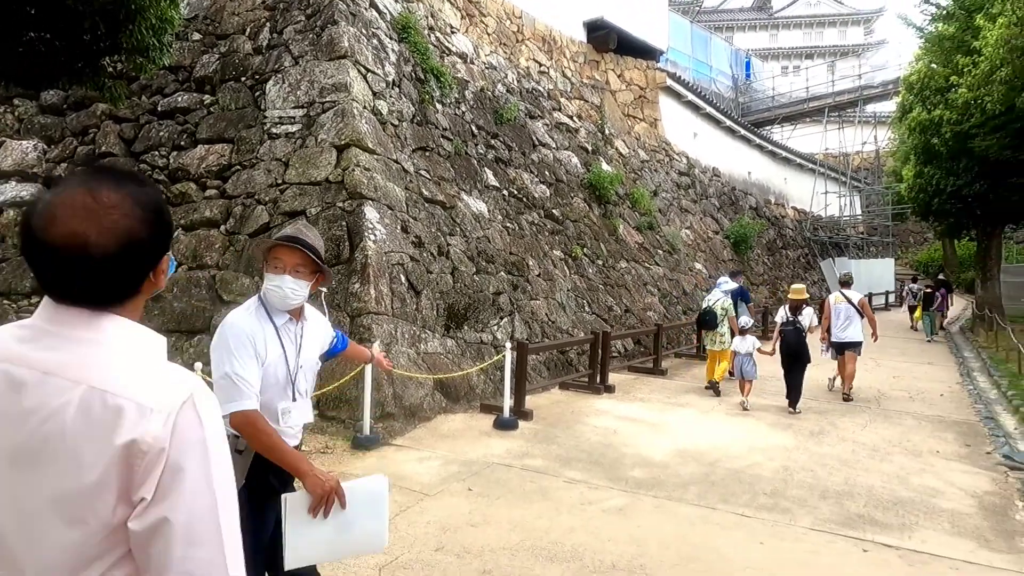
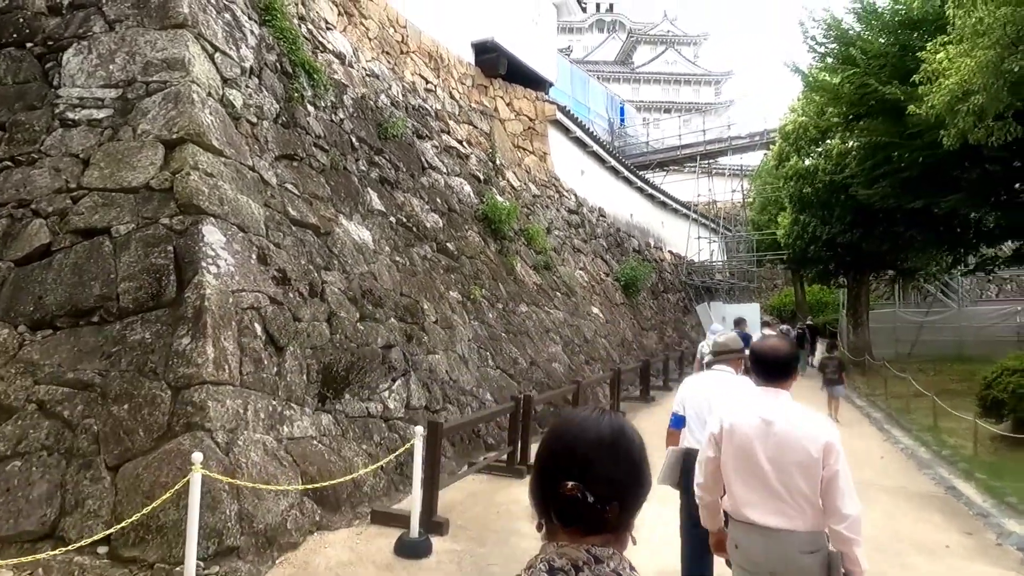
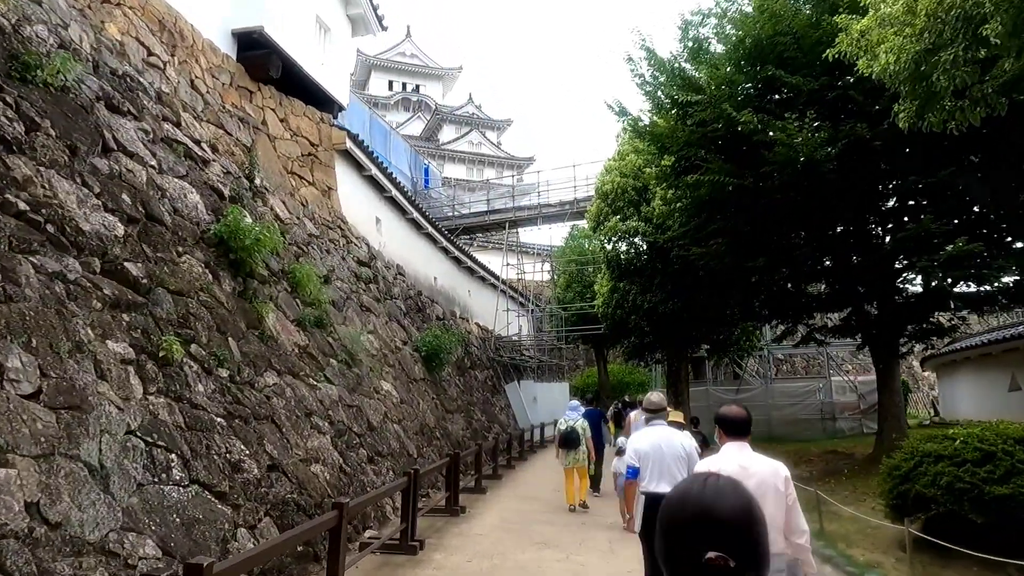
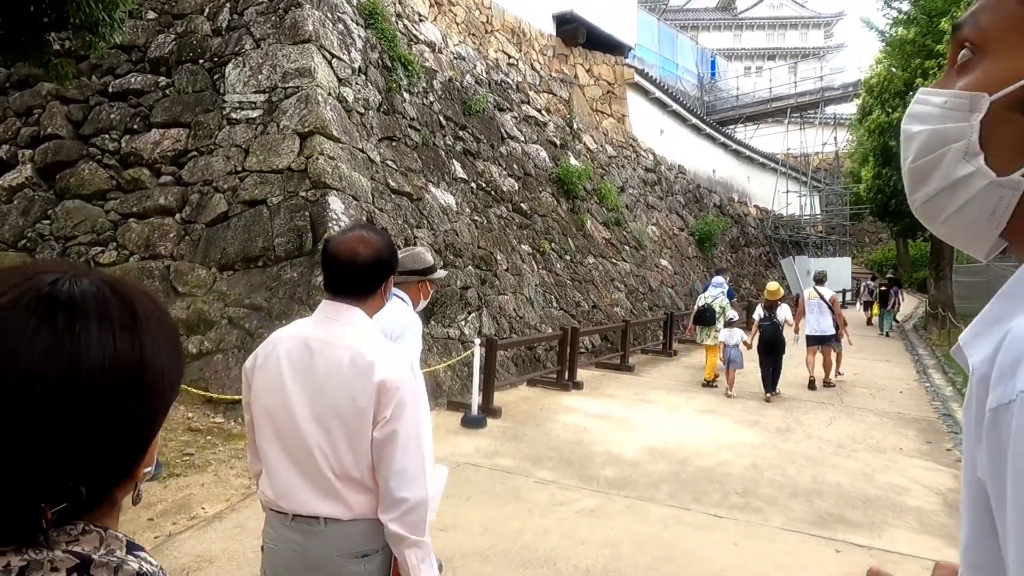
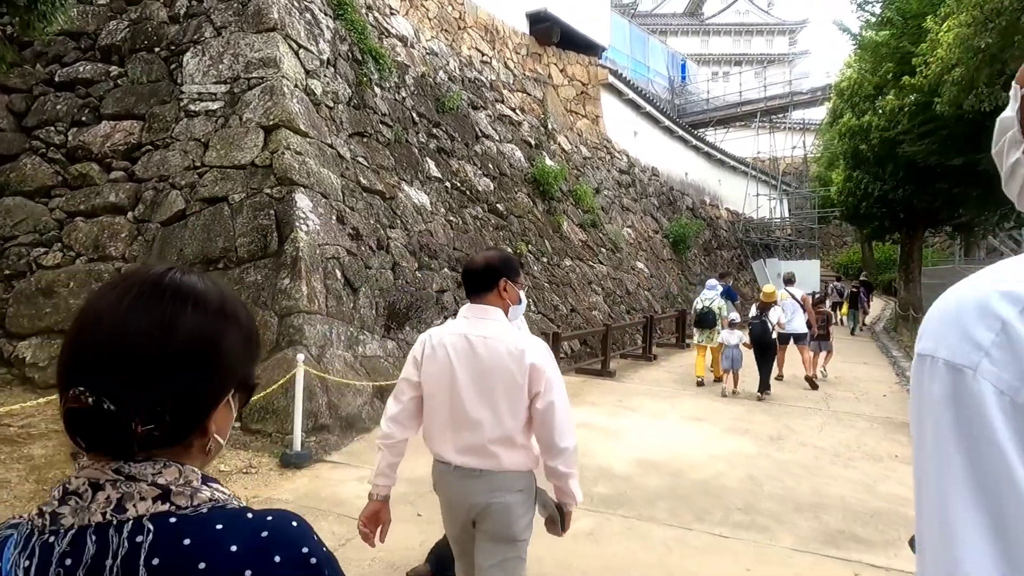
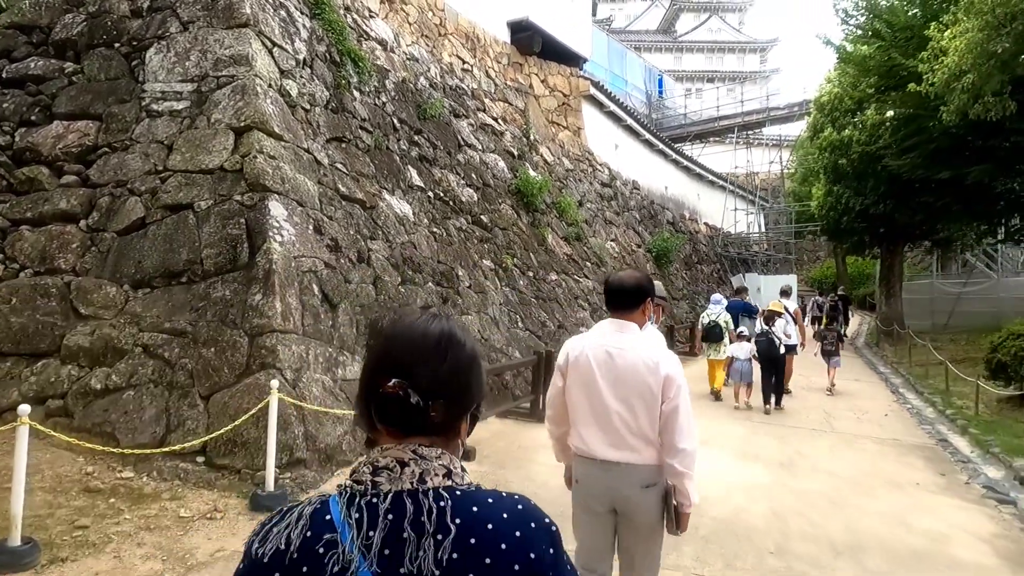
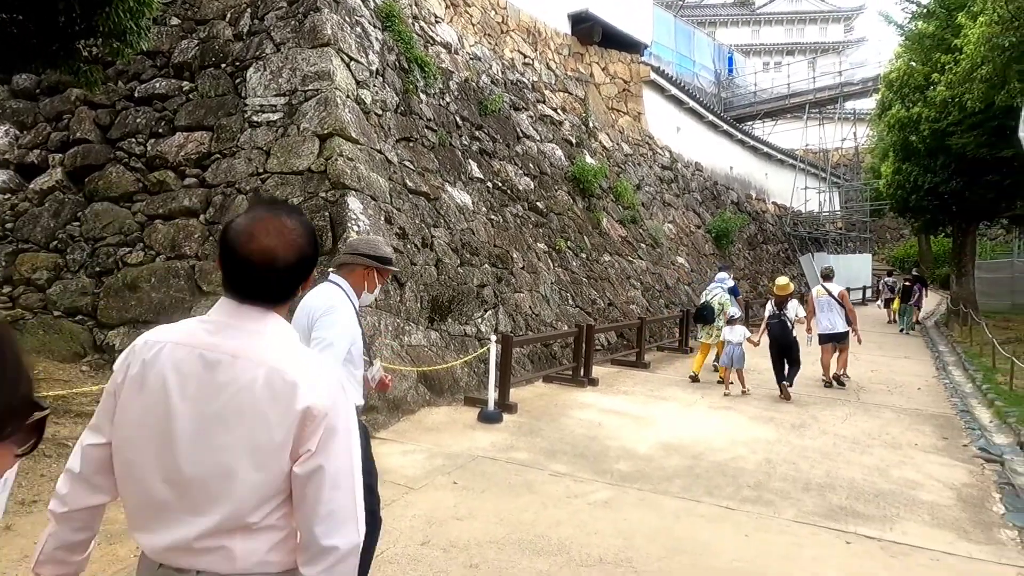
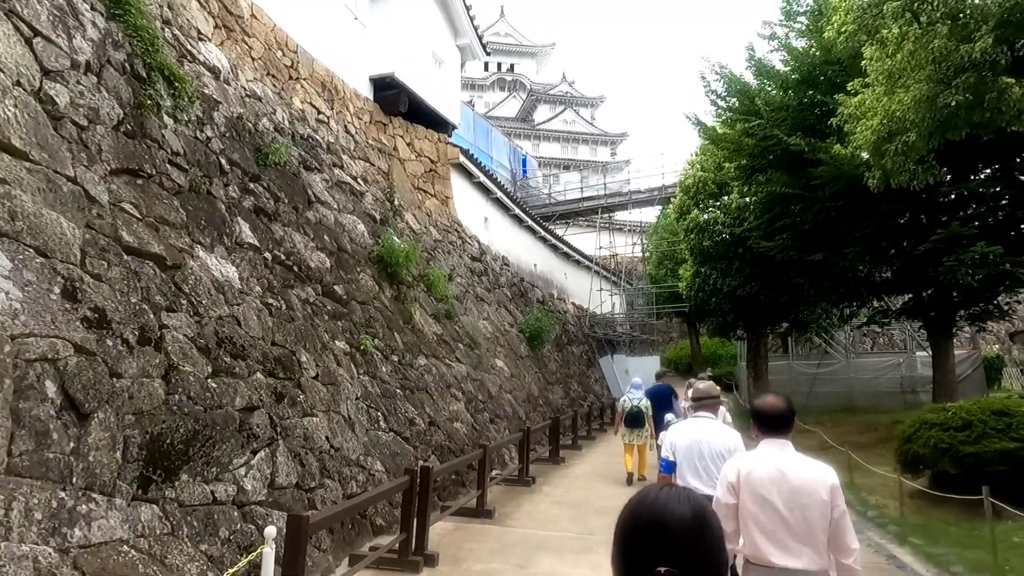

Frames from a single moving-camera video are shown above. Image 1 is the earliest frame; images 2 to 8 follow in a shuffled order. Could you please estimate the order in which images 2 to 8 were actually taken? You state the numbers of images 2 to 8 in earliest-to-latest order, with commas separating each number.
7, 4, 5, 6, 2, 8, 3
